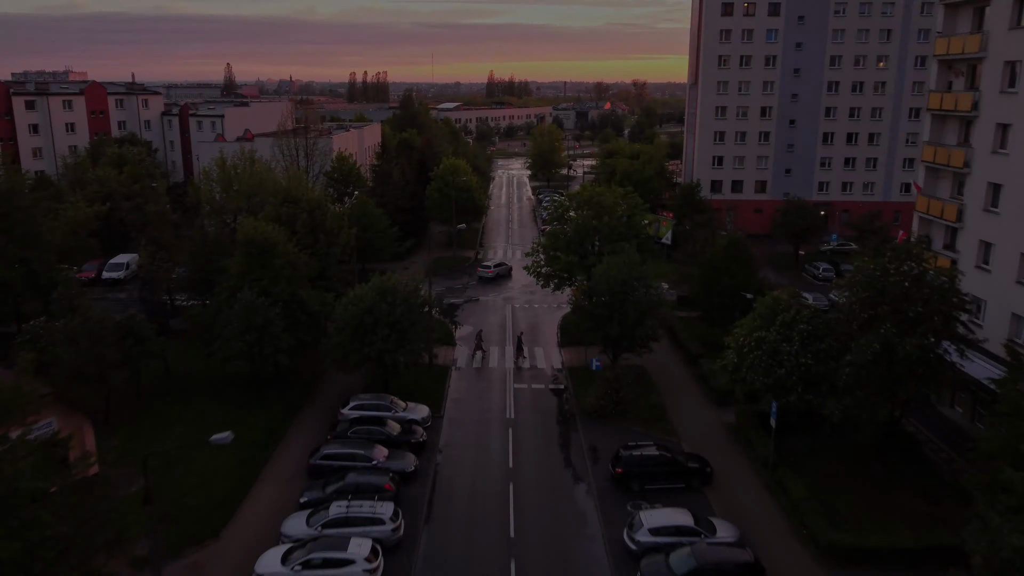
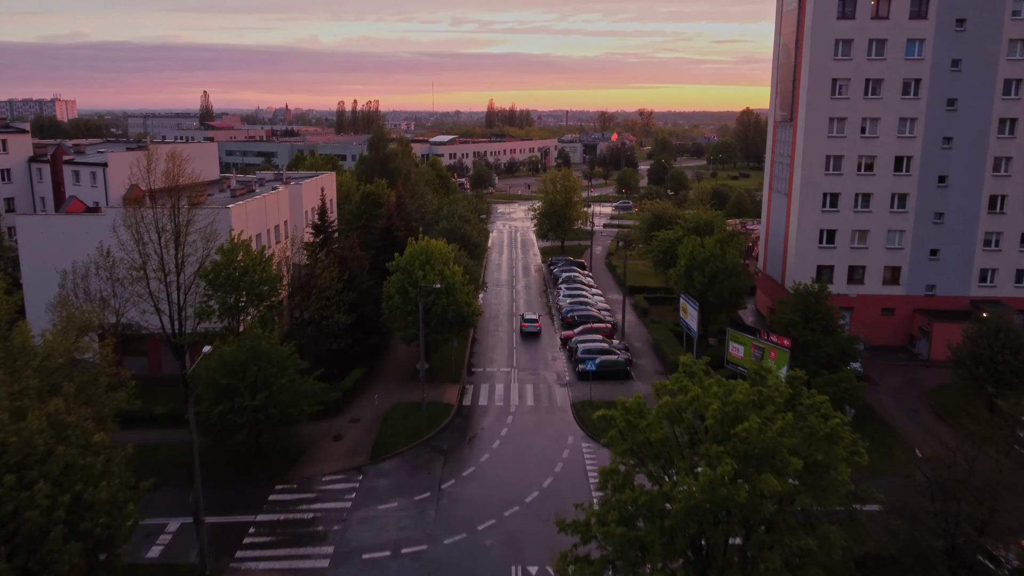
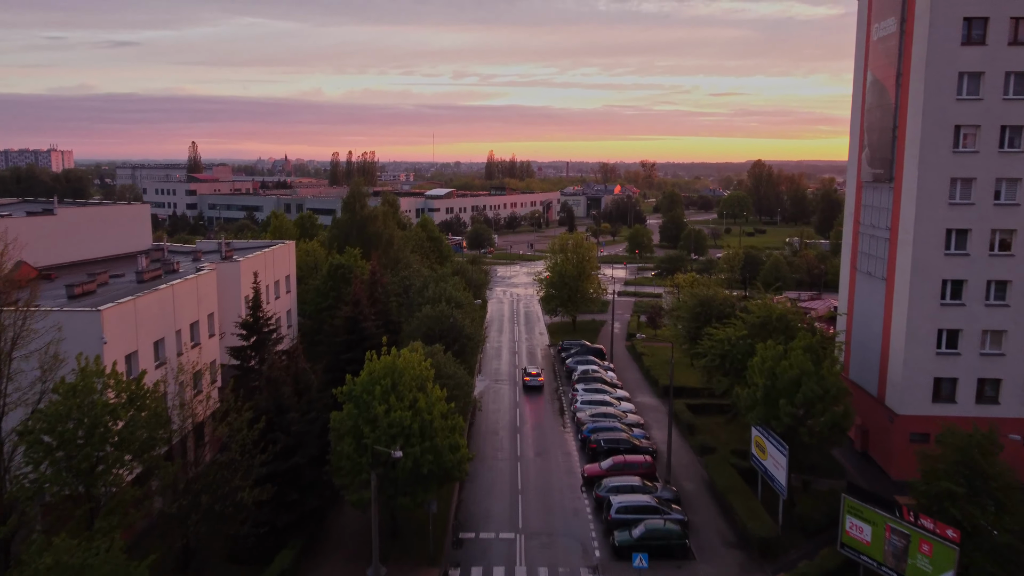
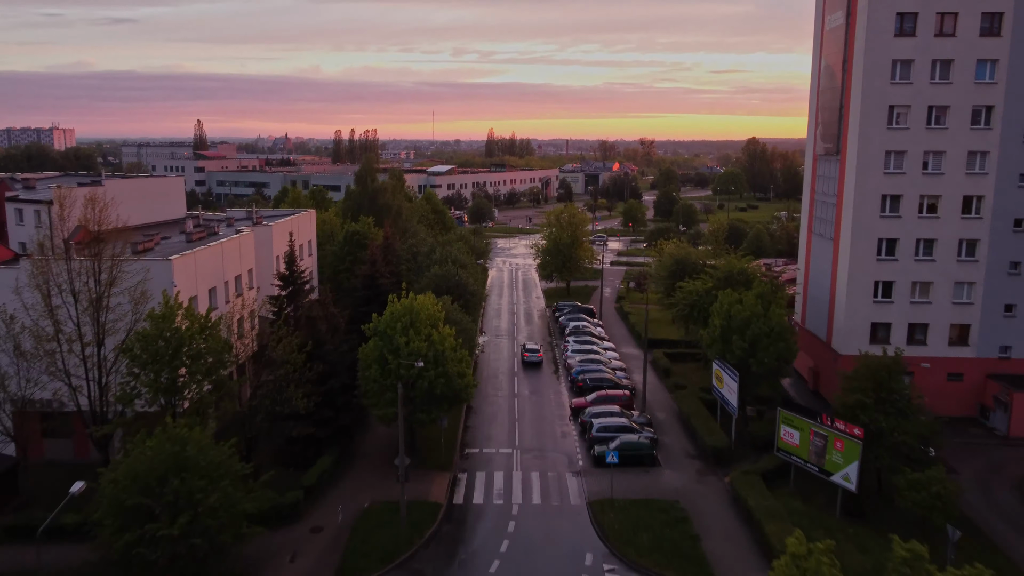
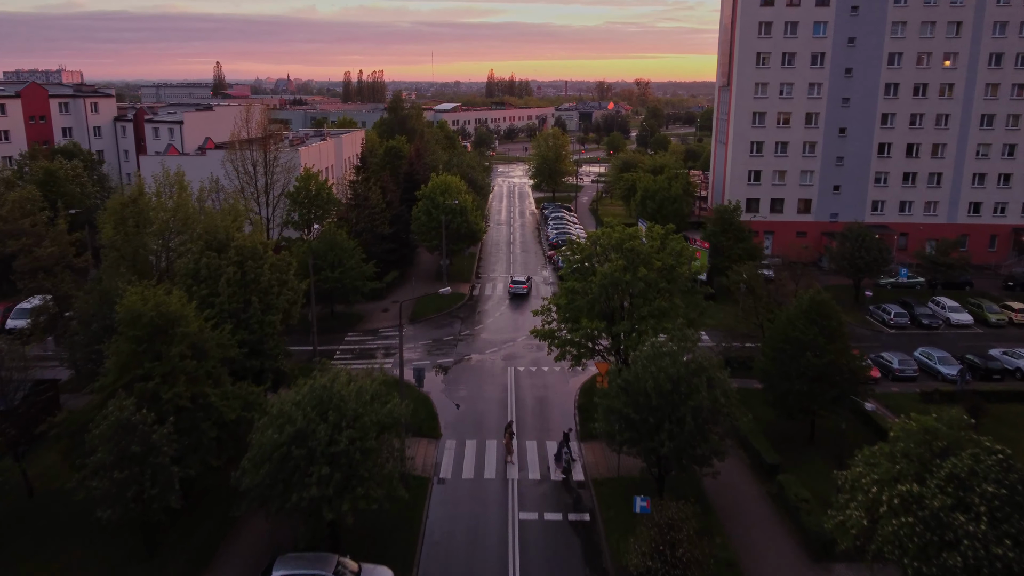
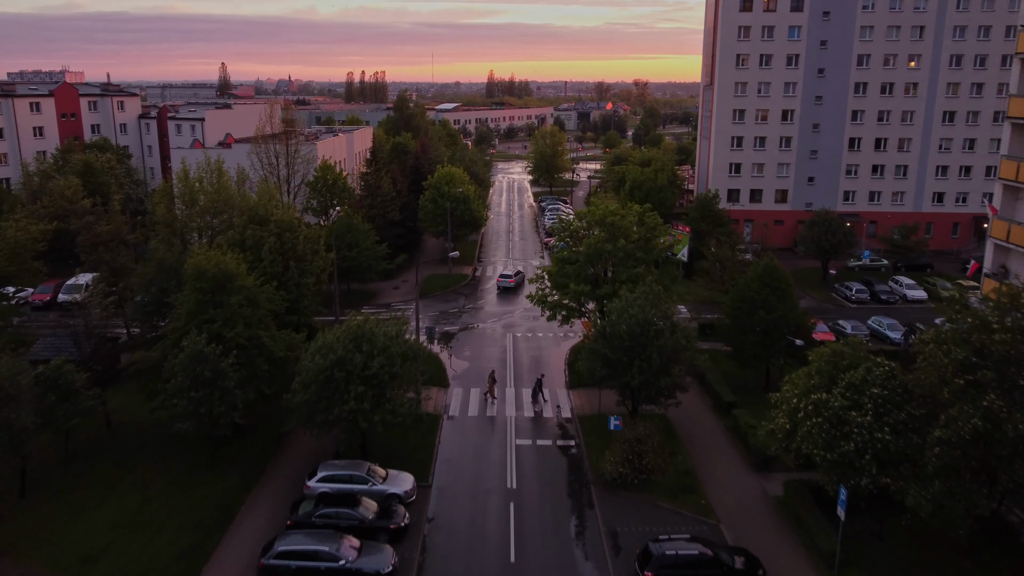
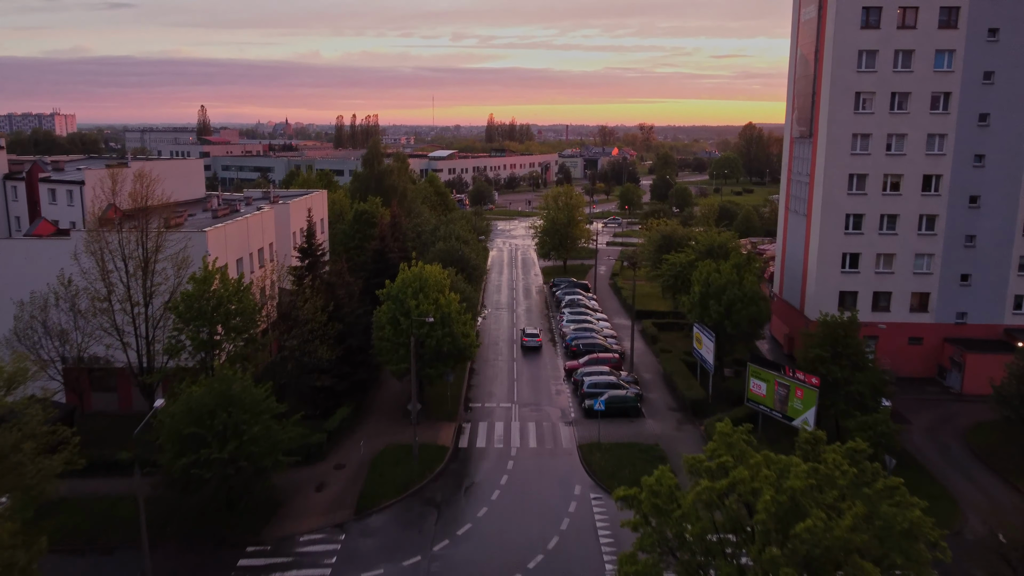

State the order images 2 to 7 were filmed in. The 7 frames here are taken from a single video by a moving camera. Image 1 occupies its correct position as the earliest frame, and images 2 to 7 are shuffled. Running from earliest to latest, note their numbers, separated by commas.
6, 5, 2, 7, 4, 3
